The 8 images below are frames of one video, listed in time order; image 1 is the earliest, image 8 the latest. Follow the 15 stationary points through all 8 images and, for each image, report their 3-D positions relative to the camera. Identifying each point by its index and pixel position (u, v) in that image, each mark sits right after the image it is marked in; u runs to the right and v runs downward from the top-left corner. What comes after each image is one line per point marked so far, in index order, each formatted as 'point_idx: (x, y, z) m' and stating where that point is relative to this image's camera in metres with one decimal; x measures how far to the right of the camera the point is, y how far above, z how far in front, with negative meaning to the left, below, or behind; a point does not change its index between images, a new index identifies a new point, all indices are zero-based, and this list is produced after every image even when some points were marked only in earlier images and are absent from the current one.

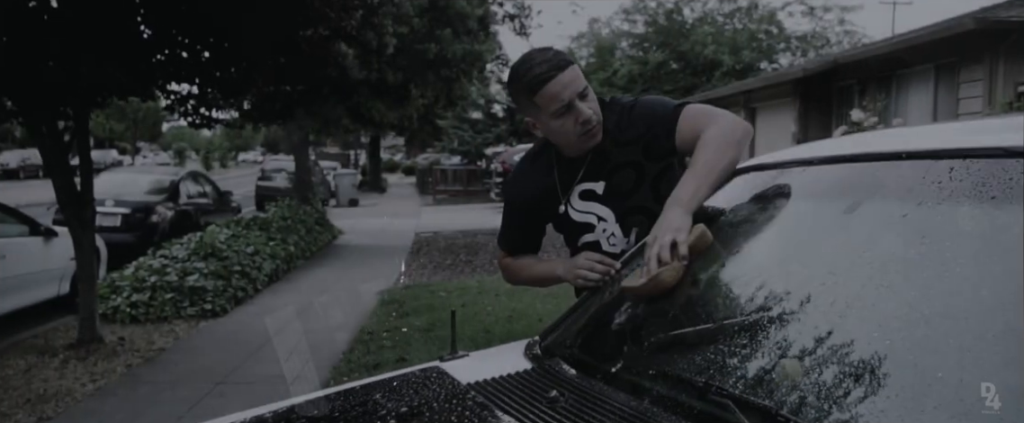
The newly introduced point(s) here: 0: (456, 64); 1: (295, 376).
0: (-0.9, +2.2, +11.4) m
1: (-1.6, -1.1, +5.3) m
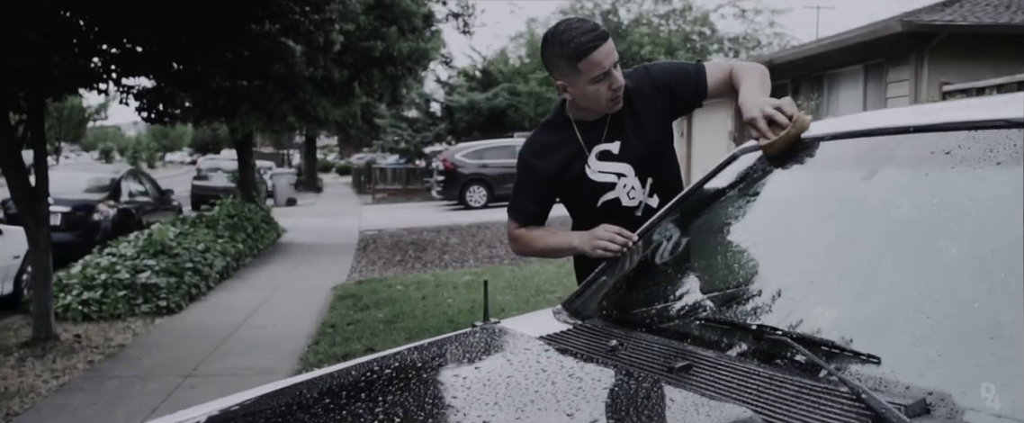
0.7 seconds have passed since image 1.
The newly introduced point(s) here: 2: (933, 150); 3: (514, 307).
0: (-1.7, +2.2, +11.3) m
1: (-1.8, -1.1, +5.2) m
2: (+0.9, +0.1, +1.6) m
3: (0.0, -0.8, +6.4) m
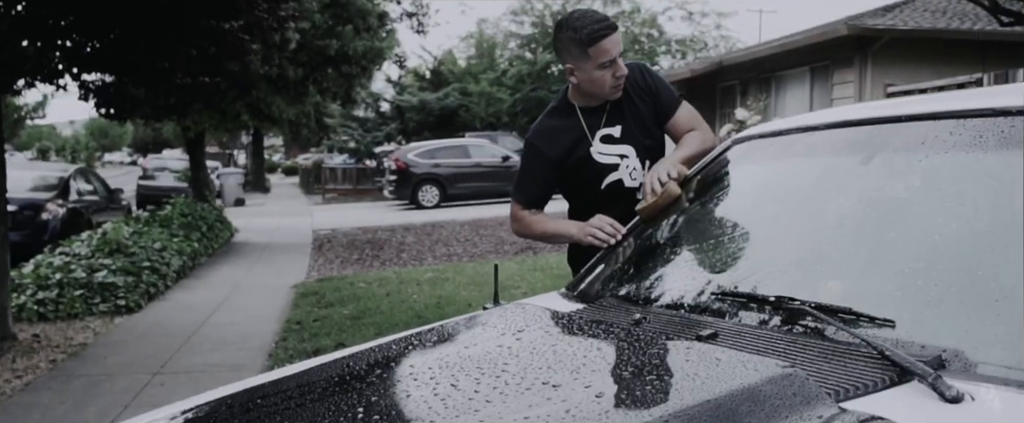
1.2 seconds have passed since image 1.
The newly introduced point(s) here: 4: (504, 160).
0: (-2.4, +2.3, +11.3) m
1: (-2.0, -1.1, +5.2) m
2: (+1.0, +0.2, +1.8) m
3: (-0.3, -0.8, +6.5) m
4: (-0.2, +1.2, +16.8) m
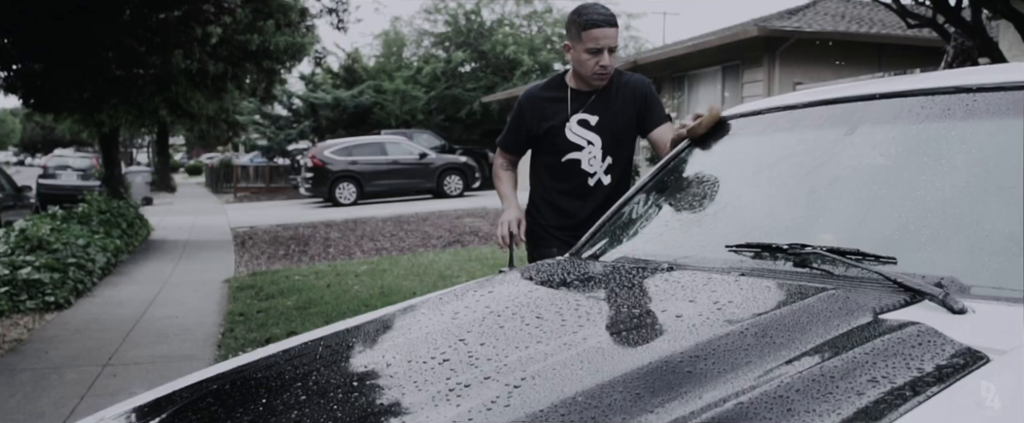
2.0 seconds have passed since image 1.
0: (-3.5, +2.3, +11.0) m
1: (-2.3, -1.0, +5.1) m
2: (+1.1, +0.3, +2.1) m
3: (-0.8, -0.7, +6.6) m
4: (-2.1, +1.3, +16.8) m
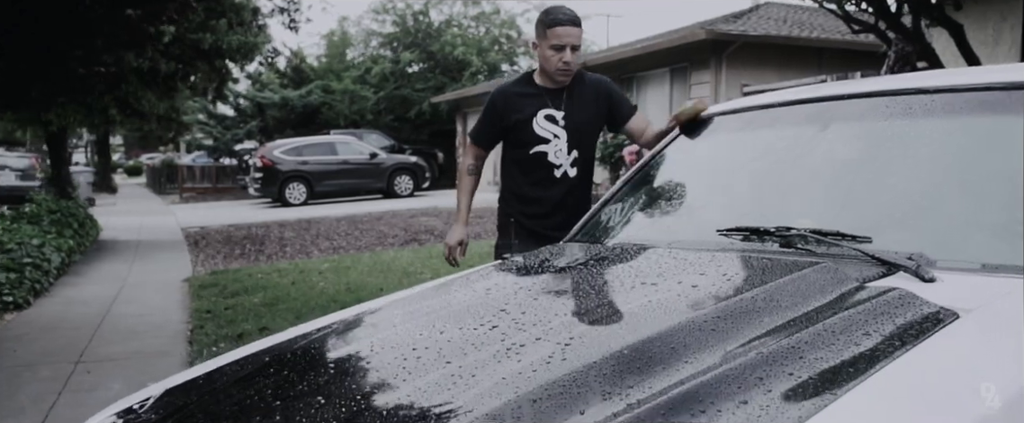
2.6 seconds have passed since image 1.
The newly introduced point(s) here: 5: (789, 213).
0: (-4.2, +2.3, +10.9) m
1: (-2.5, -1.0, +5.0) m
2: (+1.1, +0.3, +2.4) m
3: (-1.1, -0.7, +6.7) m
4: (-3.2, +1.3, +16.8) m
5: (+0.9, 0.0, +2.3) m
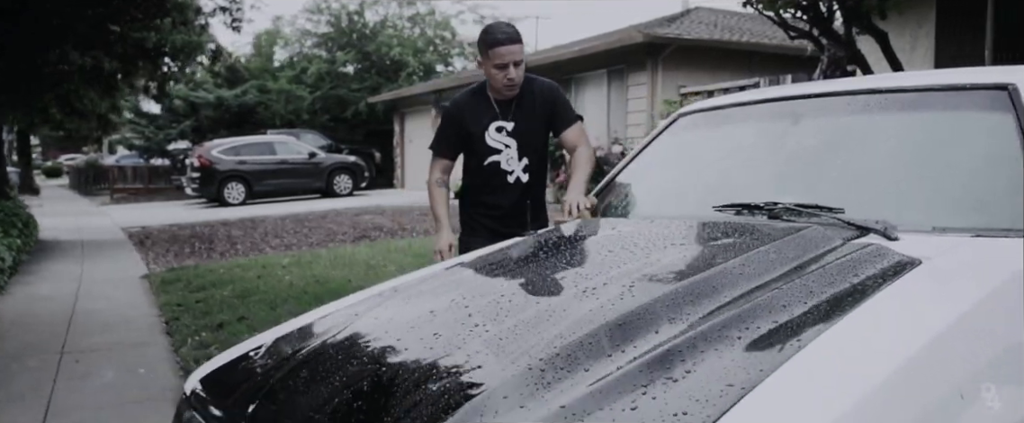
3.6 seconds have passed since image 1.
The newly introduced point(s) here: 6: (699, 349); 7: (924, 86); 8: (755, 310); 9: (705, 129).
0: (-5.0, +2.3, +10.8) m
1: (-2.6, -0.9, +5.1) m
2: (+1.2, +0.4, +2.8) m
3: (-1.4, -0.6, +6.9) m
4: (-4.6, +1.3, +16.7) m
5: (+1.0, +0.1, +2.7) m
6: (+0.4, -0.3, +1.6) m
7: (+1.5, +0.4, +2.7) m
8: (+0.6, -0.2, +1.8) m
9: (+0.8, +0.4, +3.2) m
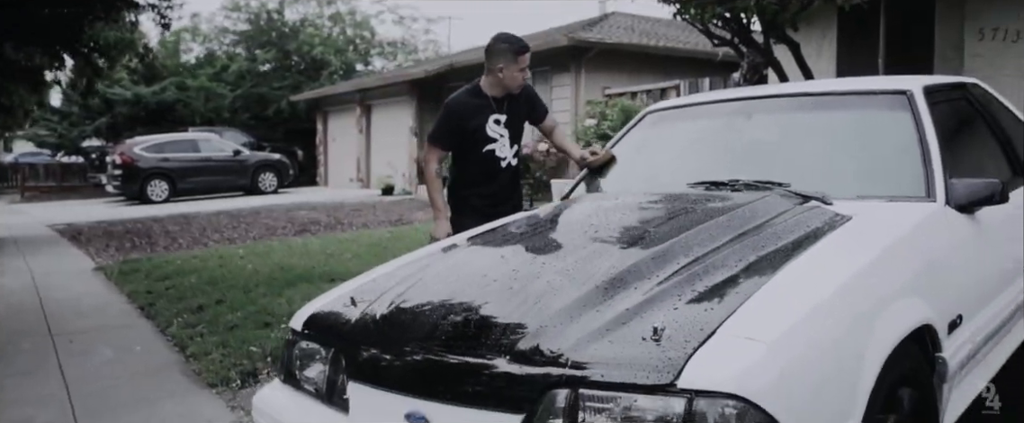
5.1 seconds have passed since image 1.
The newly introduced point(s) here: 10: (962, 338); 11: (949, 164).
0: (-5.9, +2.4, +10.6) m
1: (-2.9, -0.8, +5.3) m
2: (+1.2, +0.5, +3.5) m
3: (-1.9, -0.5, +7.2) m
4: (-6.2, +1.3, +16.6) m
5: (+1.0, +0.2, +3.4) m
6: (+0.6, -0.2, +2.2) m
7: (+1.5, +0.6, +3.4) m
8: (+0.8, -0.1, +2.4) m
9: (+0.8, +0.5, +3.8) m
10: (+1.7, -0.5, +2.8) m
11: (+1.9, +0.2, +3.2) m
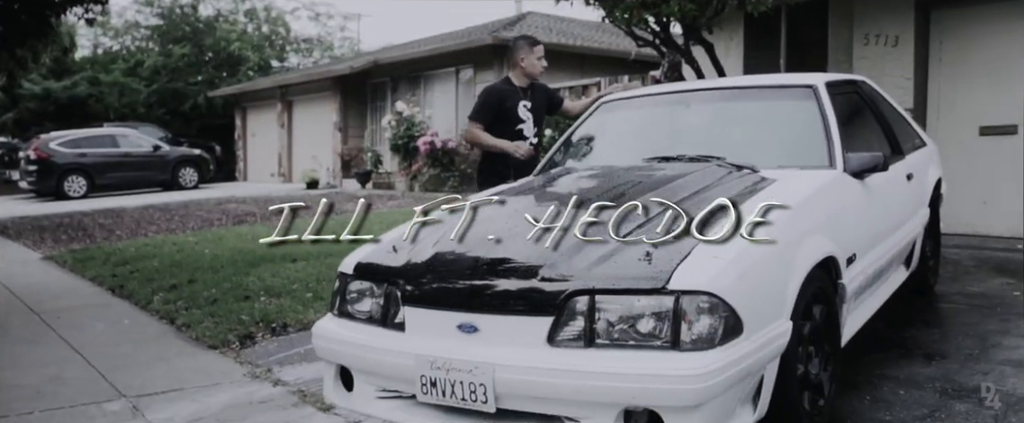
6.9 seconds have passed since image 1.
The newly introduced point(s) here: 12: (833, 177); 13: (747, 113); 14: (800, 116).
0: (-6.9, +2.5, +10.5) m
1: (-3.1, -0.7, +5.5) m
2: (+1.1, +0.7, +4.3) m
3: (-2.4, -0.4, +7.5) m
4: (-7.9, +1.4, +16.3) m
5: (+0.9, +0.4, +4.1) m
6: (+0.7, 0.0, +2.9) m
7: (+1.4, +0.7, +4.2) m
8: (+0.8, 0.0, +3.1) m
9: (+0.7, +0.7, +4.5) m
10: (+1.7, -0.3, +3.6) m
11: (+1.8, +0.4, +4.1) m
12: (+1.6, +0.2, +3.6) m
13: (+1.3, +0.6, +4.1) m
14: (+1.6, +0.5, +4.0) m
